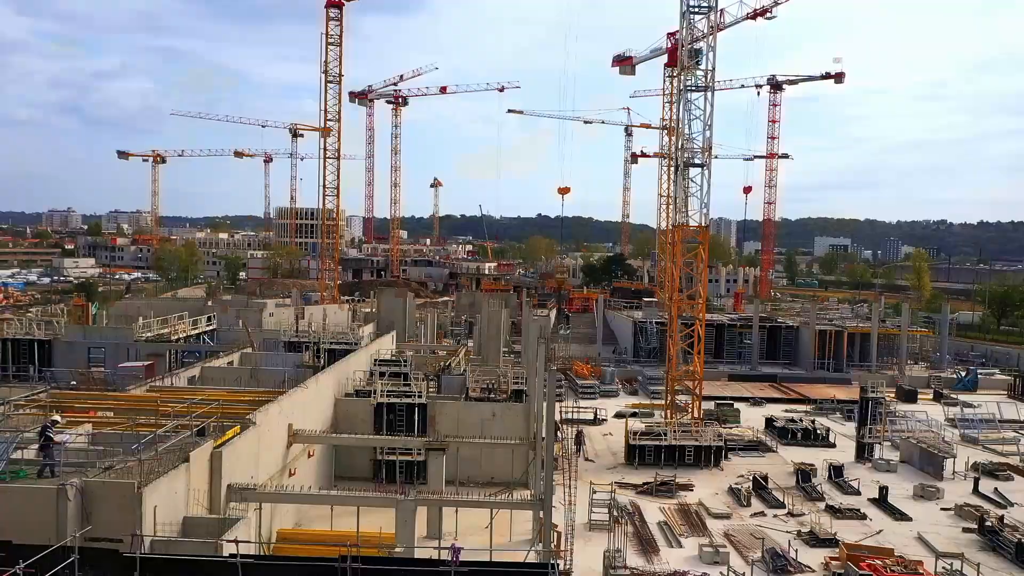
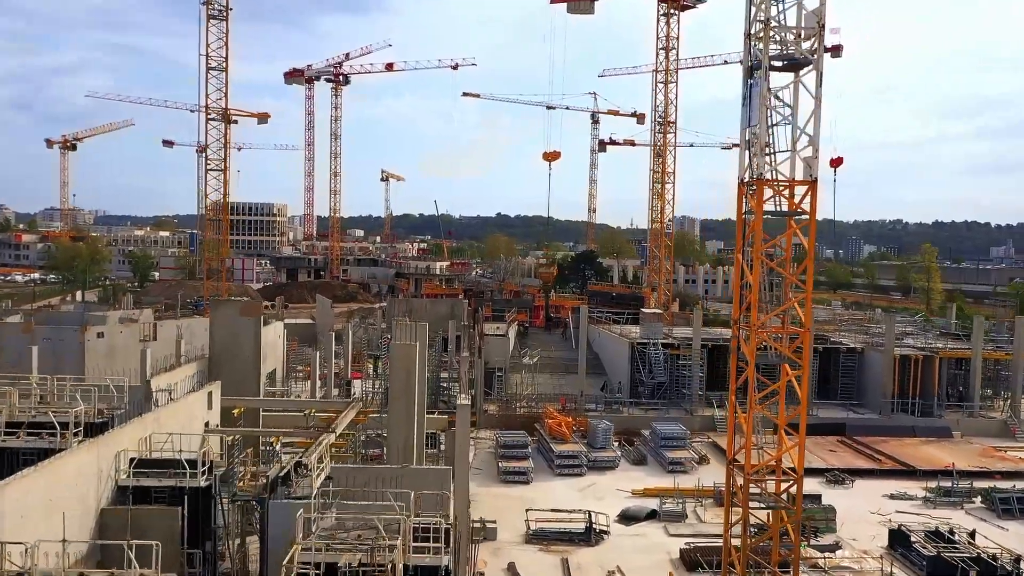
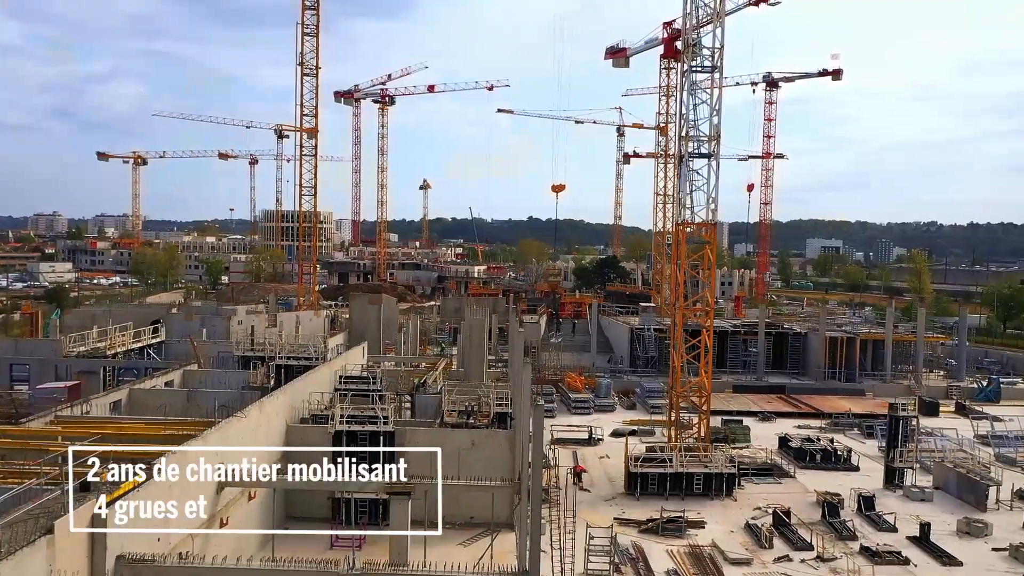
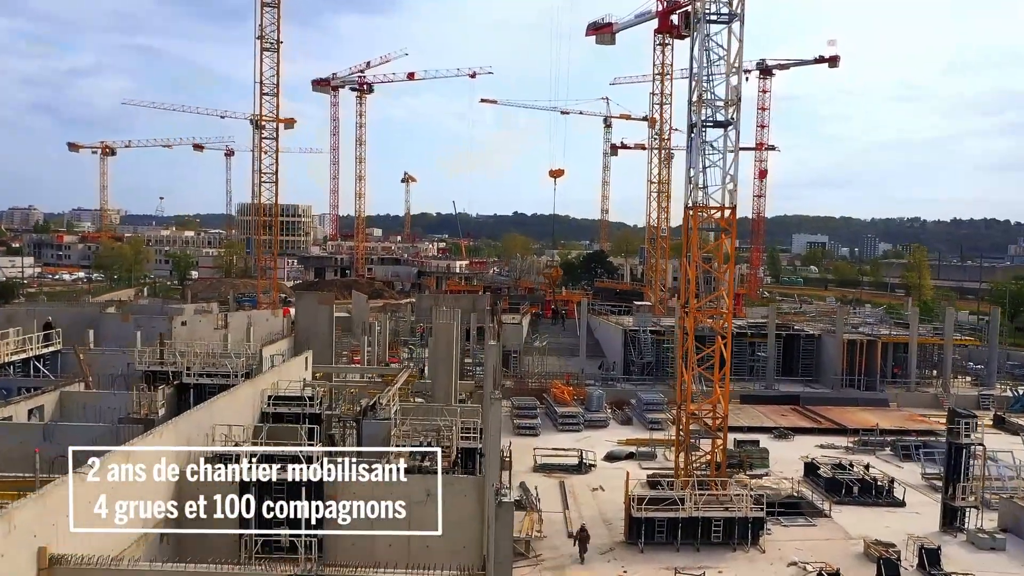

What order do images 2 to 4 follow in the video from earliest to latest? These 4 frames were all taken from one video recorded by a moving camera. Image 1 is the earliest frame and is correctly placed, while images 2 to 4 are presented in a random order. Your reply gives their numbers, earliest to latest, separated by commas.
3, 4, 2
